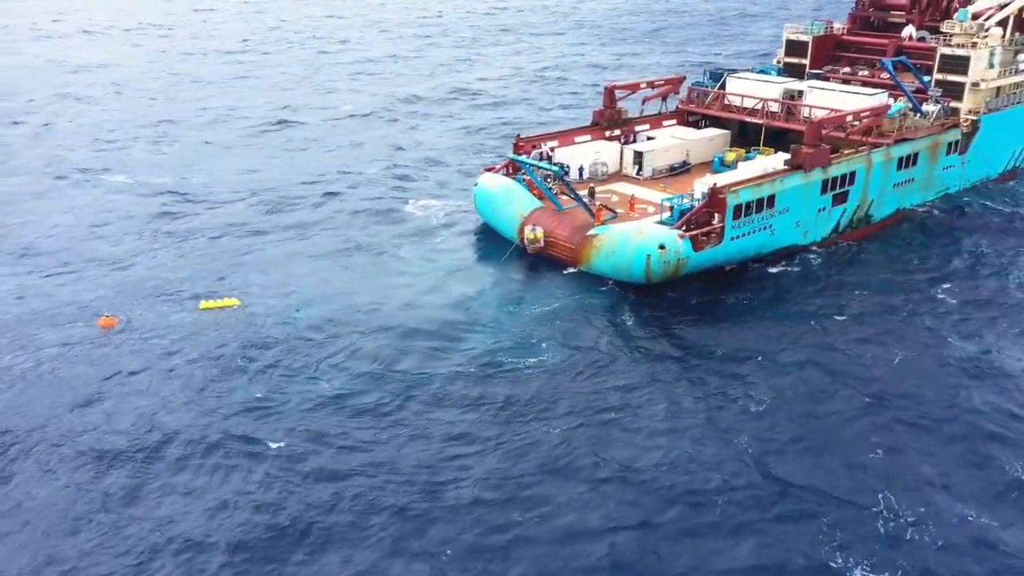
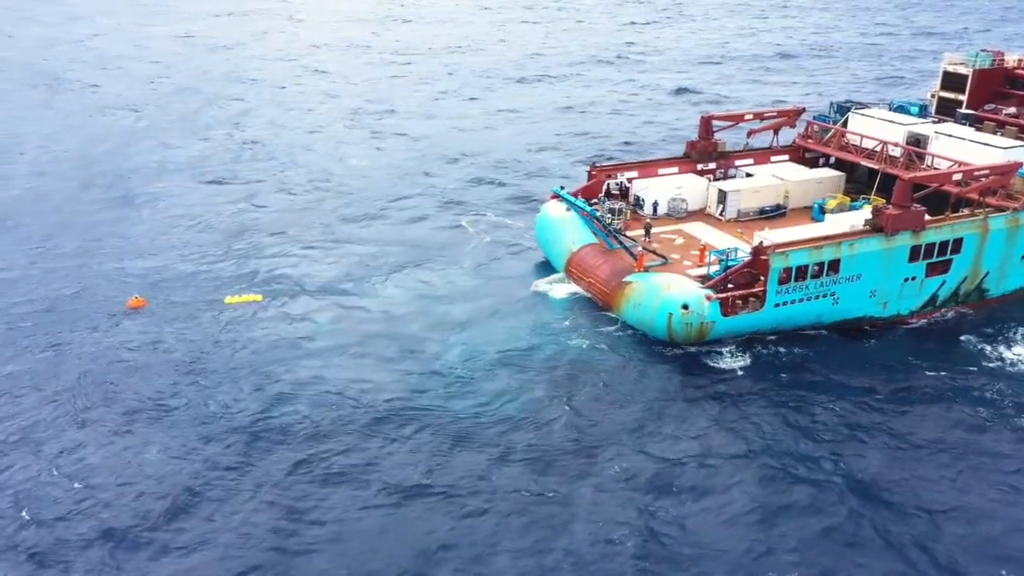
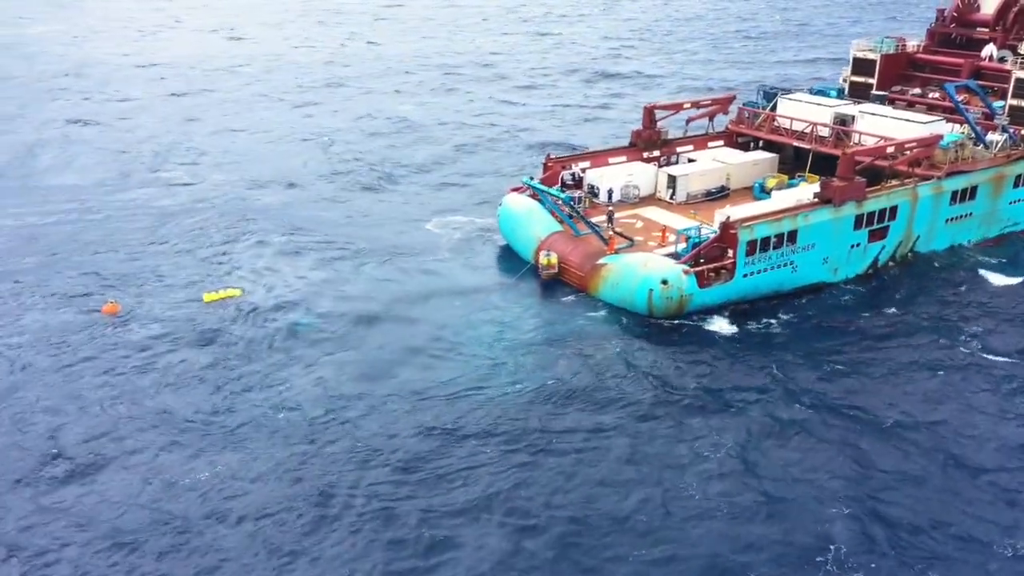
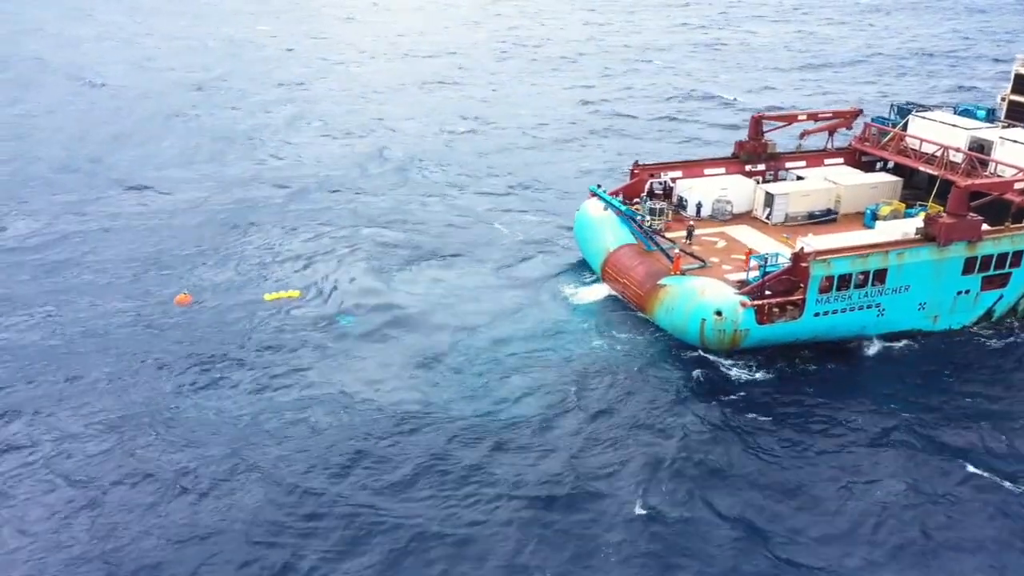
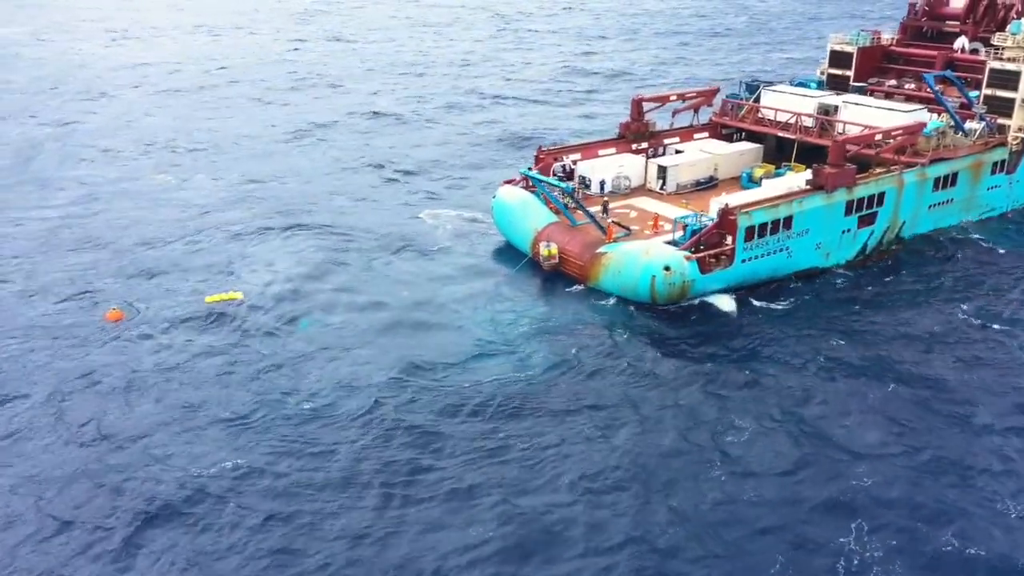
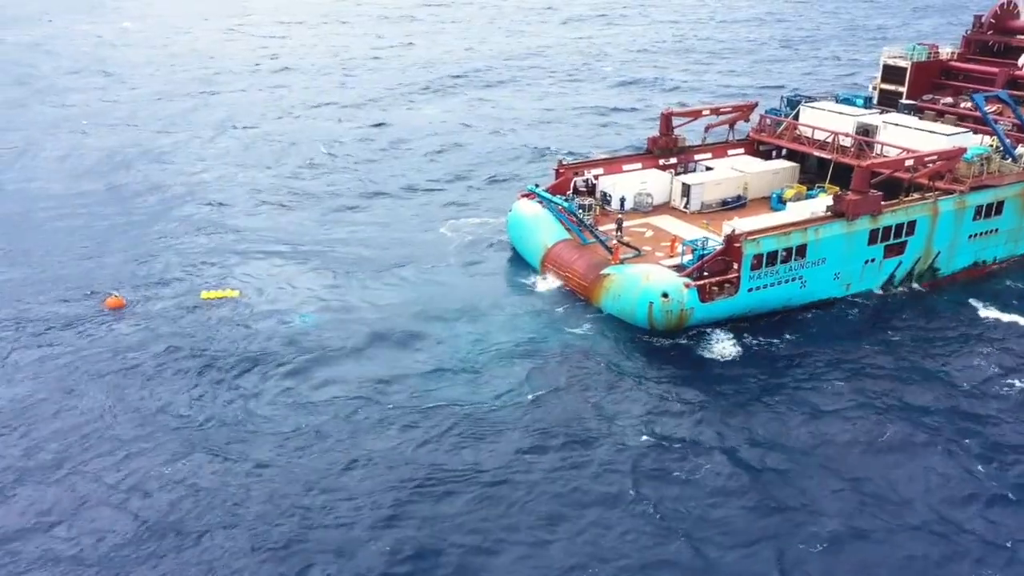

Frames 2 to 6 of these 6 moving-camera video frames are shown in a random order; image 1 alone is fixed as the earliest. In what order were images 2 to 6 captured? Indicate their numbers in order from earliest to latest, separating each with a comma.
5, 3, 6, 2, 4
